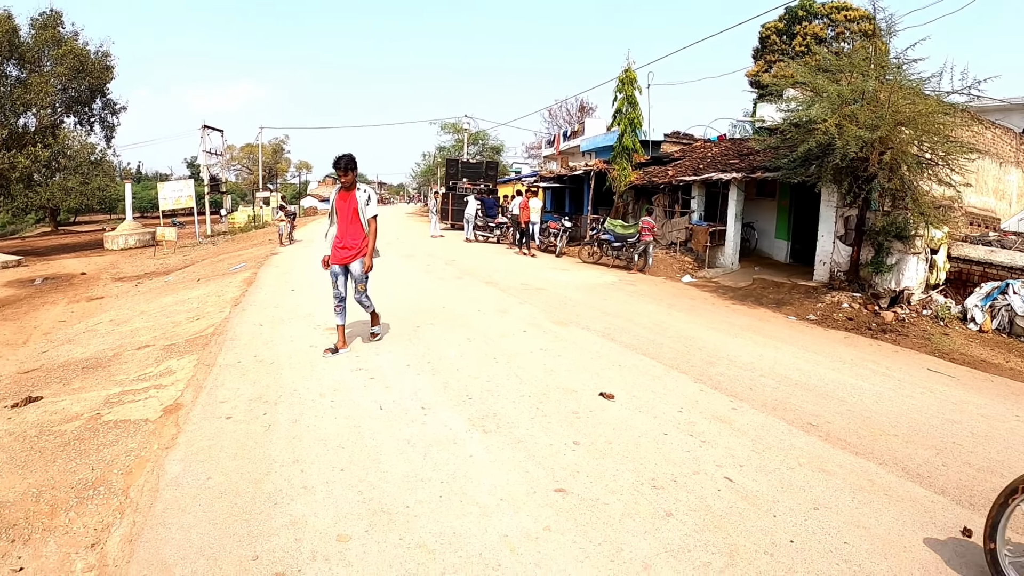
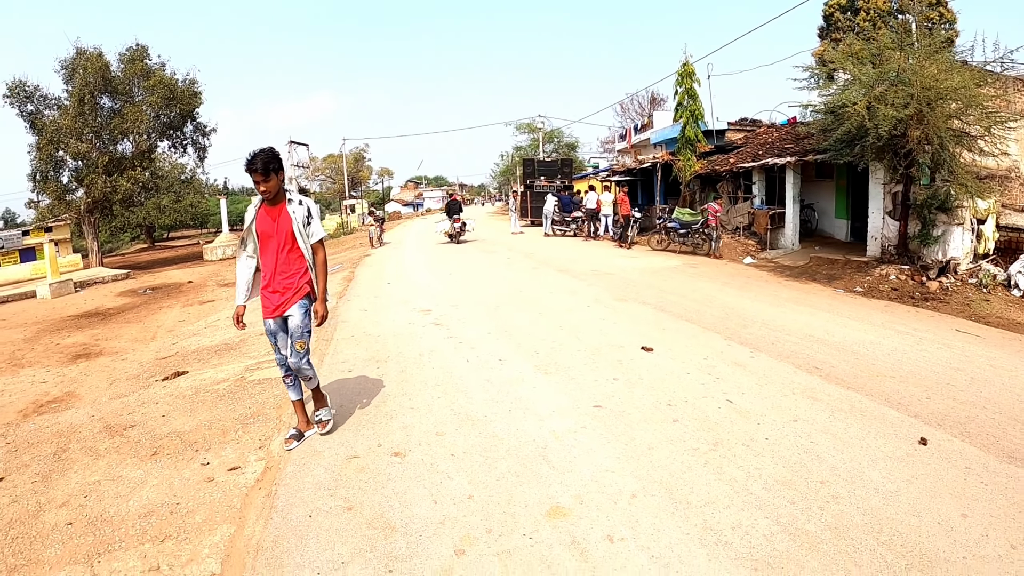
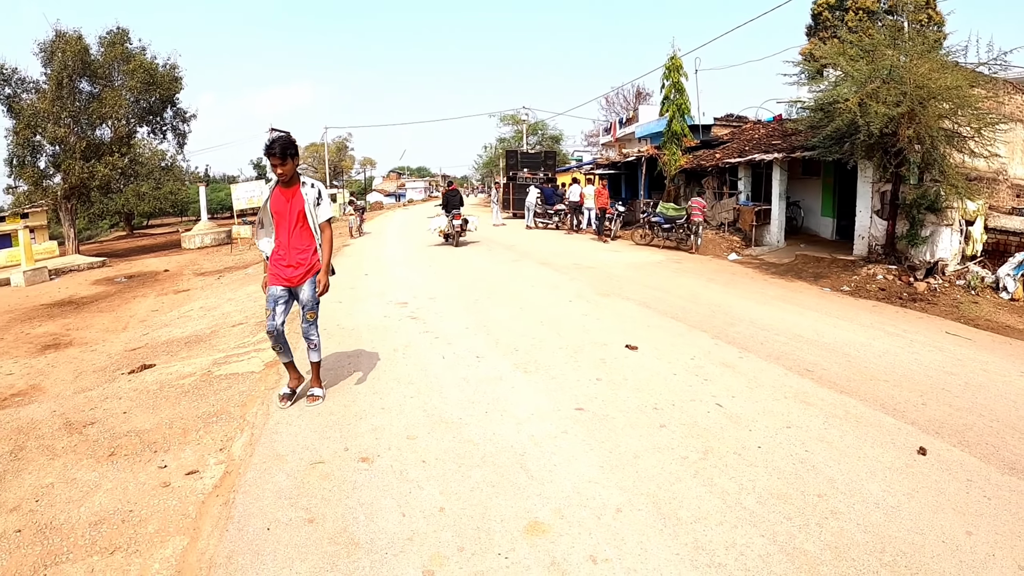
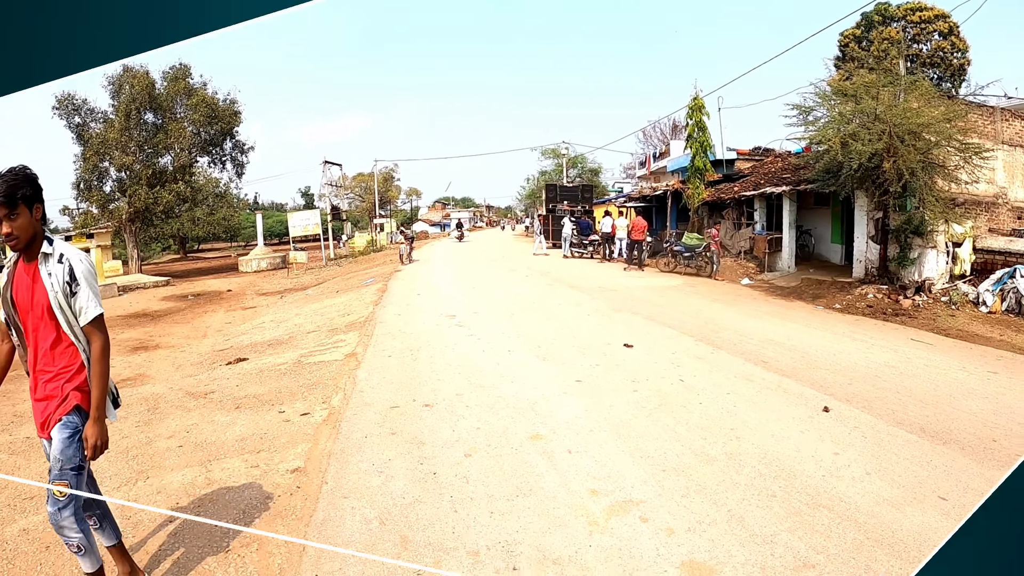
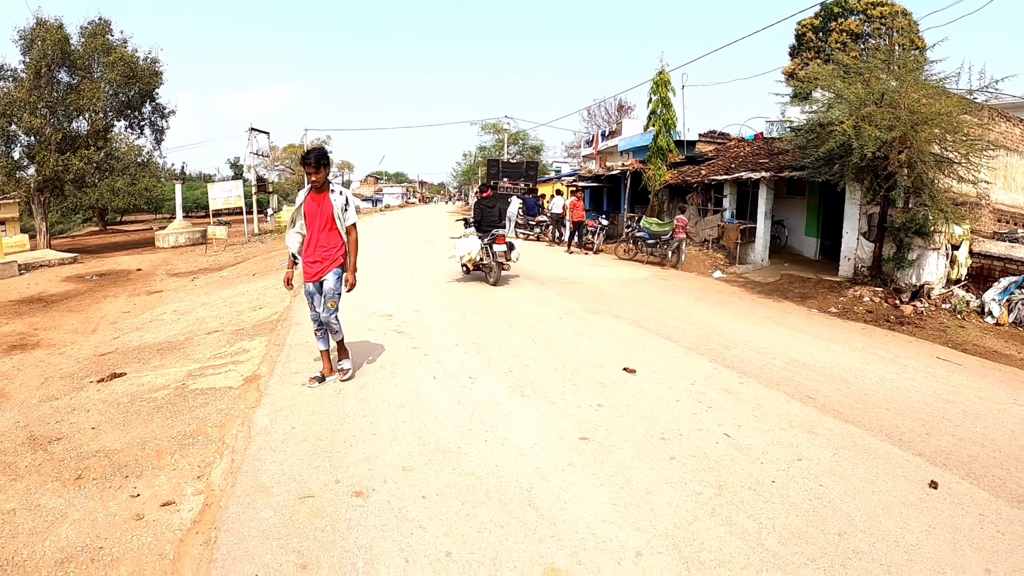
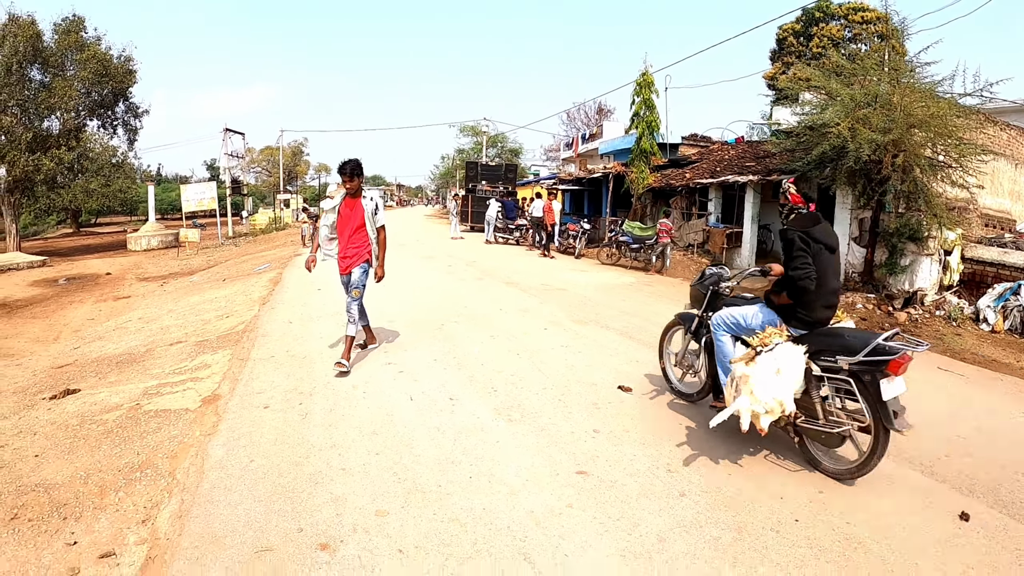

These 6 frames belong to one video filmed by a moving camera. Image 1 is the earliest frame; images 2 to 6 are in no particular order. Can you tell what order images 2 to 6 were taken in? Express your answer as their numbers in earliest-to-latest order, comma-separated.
6, 5, 3, 2, 4
